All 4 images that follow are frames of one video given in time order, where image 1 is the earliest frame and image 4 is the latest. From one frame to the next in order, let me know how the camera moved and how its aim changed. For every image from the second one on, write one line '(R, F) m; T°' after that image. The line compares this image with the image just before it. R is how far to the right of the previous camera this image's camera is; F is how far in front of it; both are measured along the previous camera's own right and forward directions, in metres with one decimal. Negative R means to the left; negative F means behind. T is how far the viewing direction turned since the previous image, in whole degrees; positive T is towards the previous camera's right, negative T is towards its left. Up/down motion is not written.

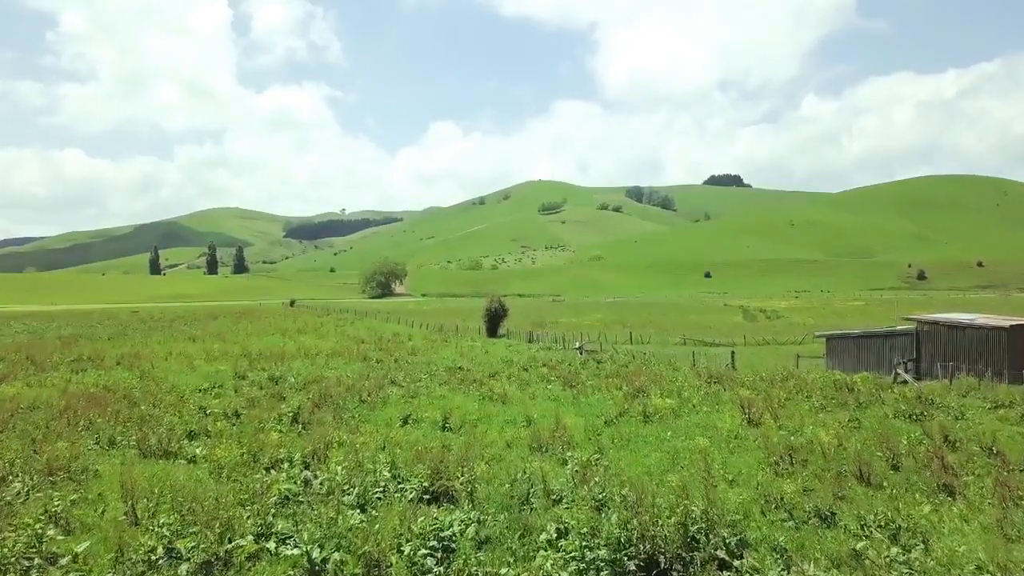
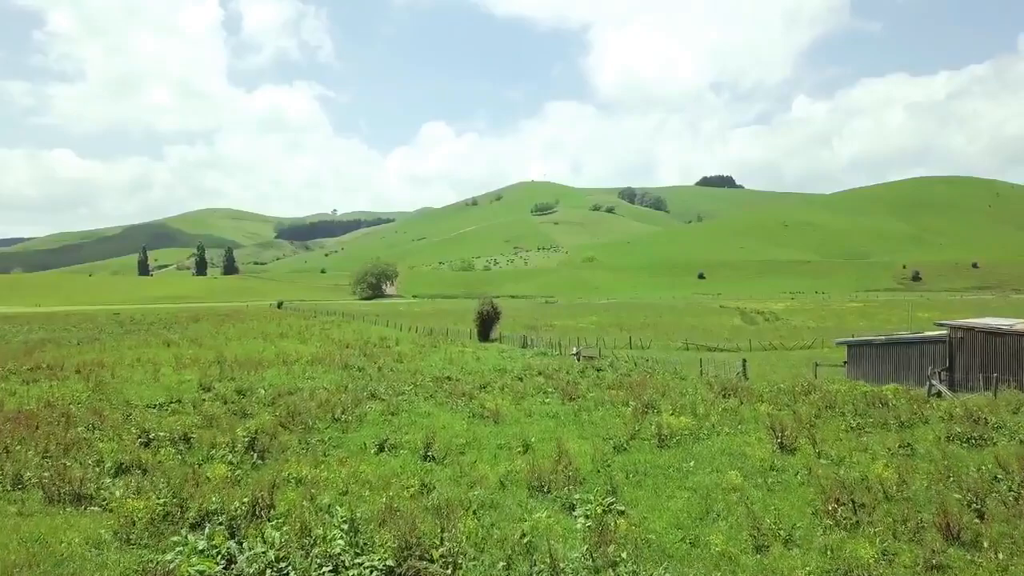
(0.0, +2.9) m; +1°
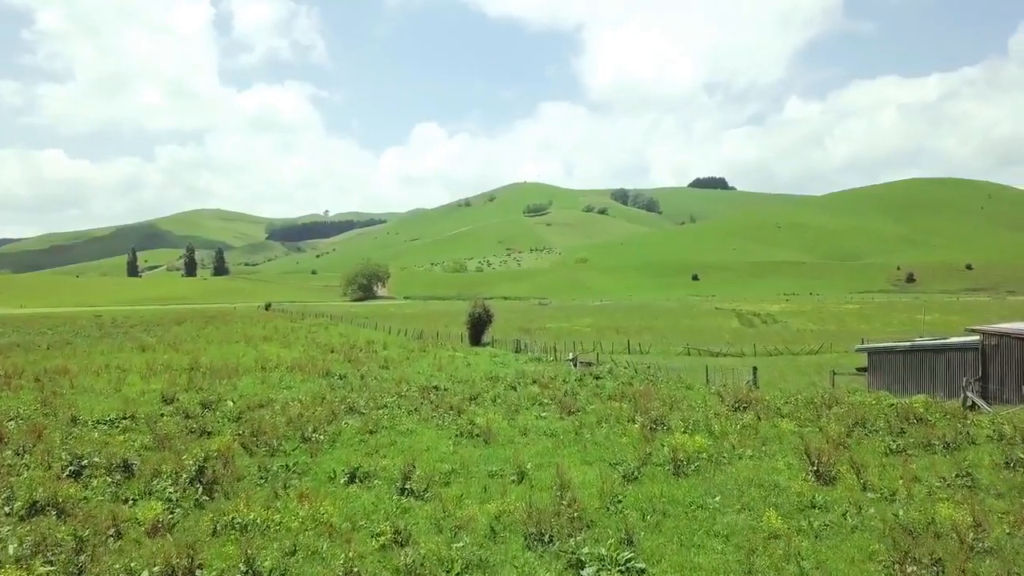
(0.0, +2.4) m; +1°
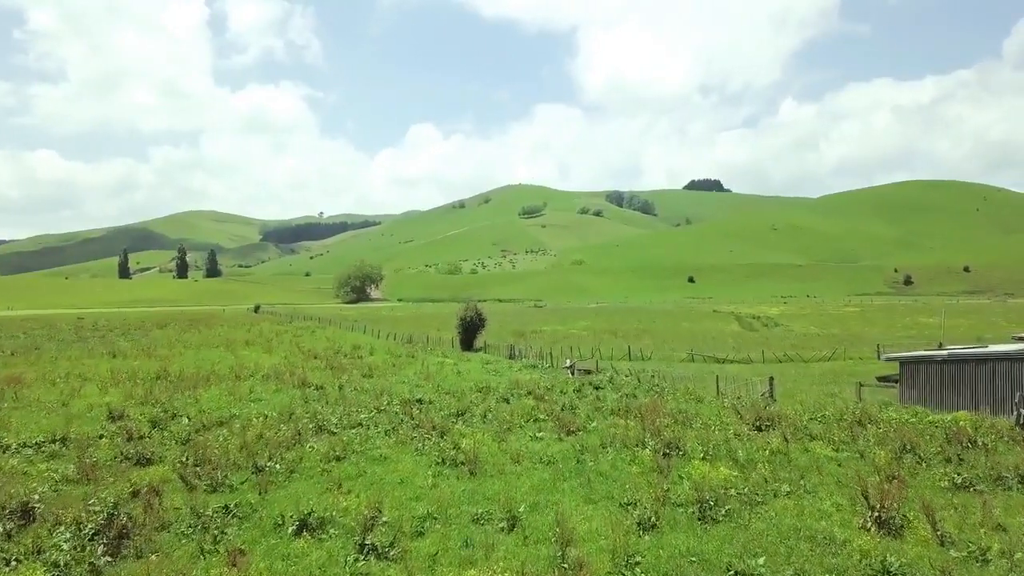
(+0.1, +2.9) m; 0°
